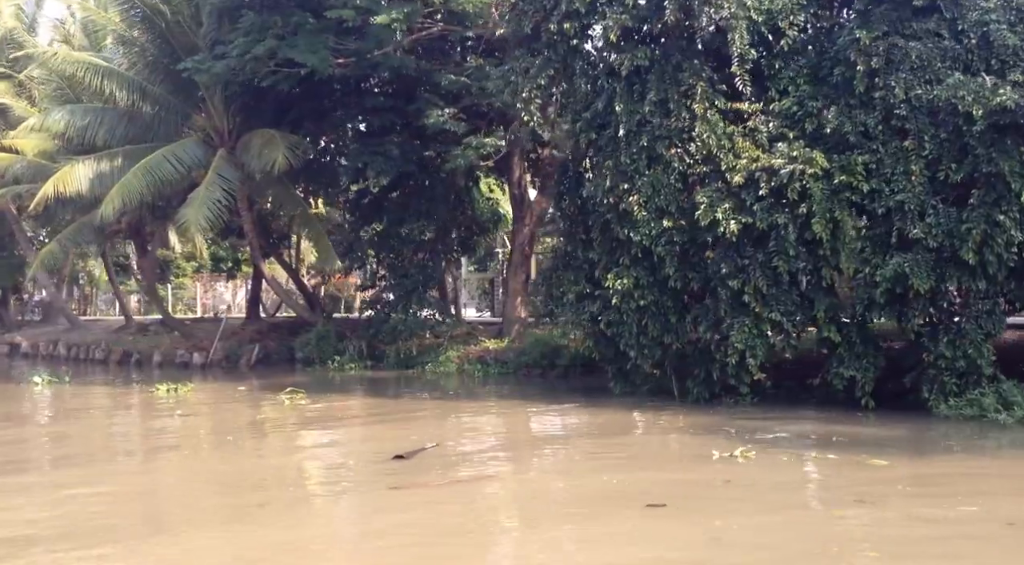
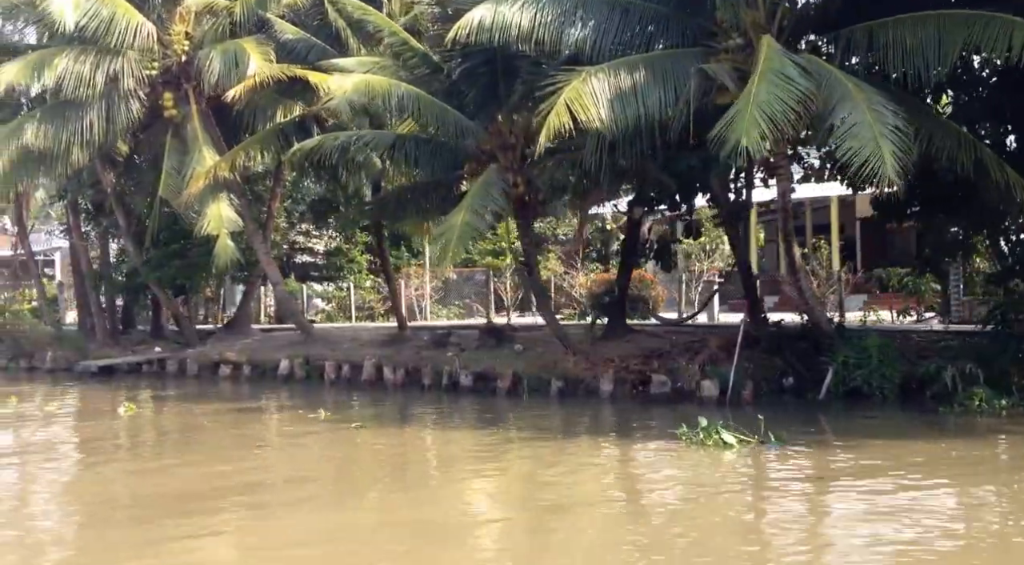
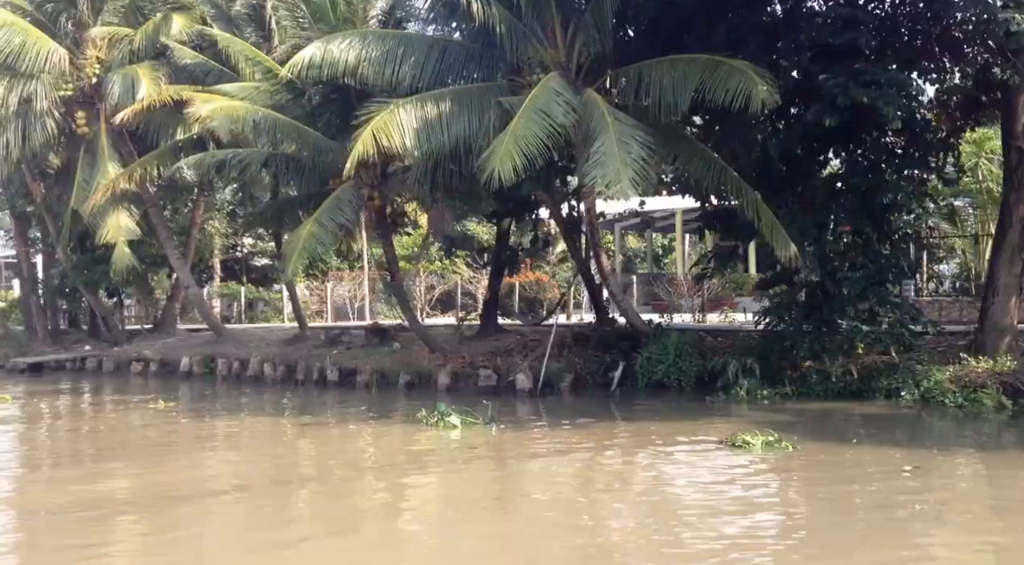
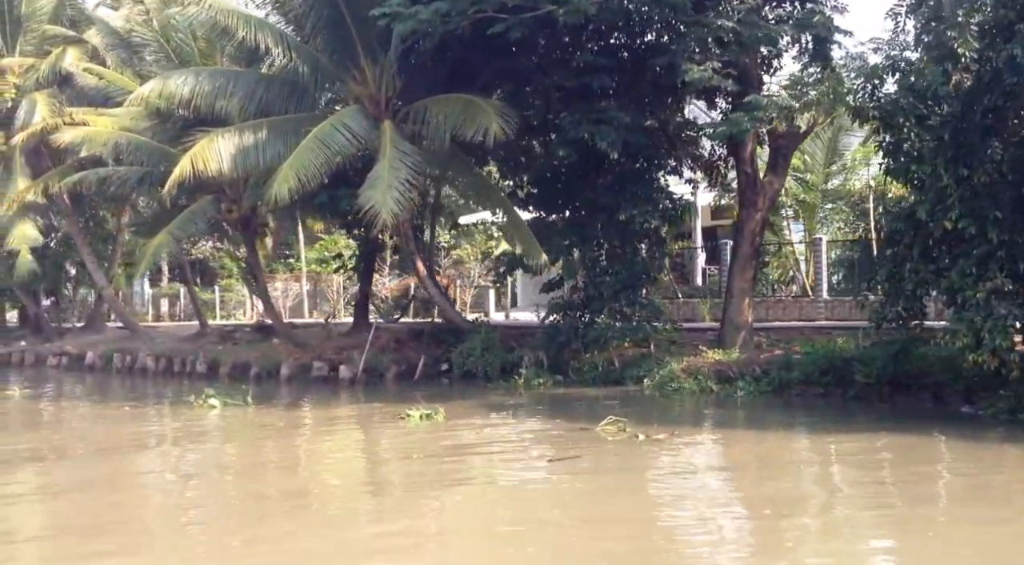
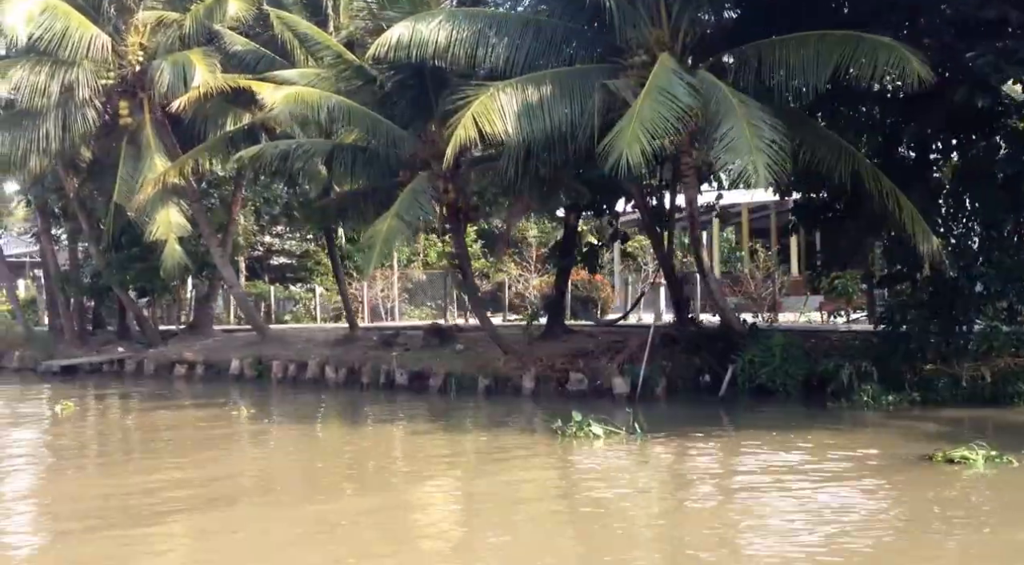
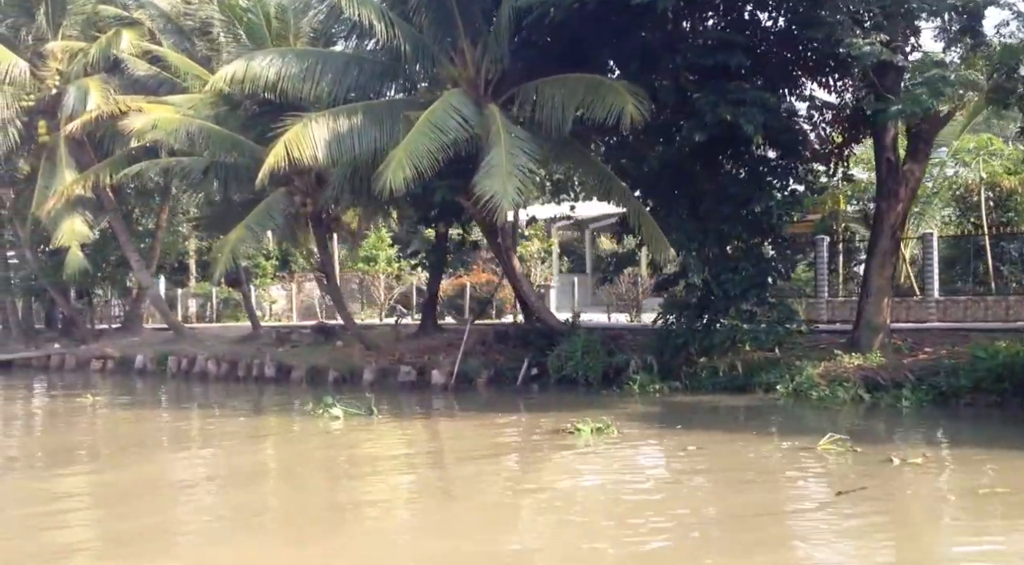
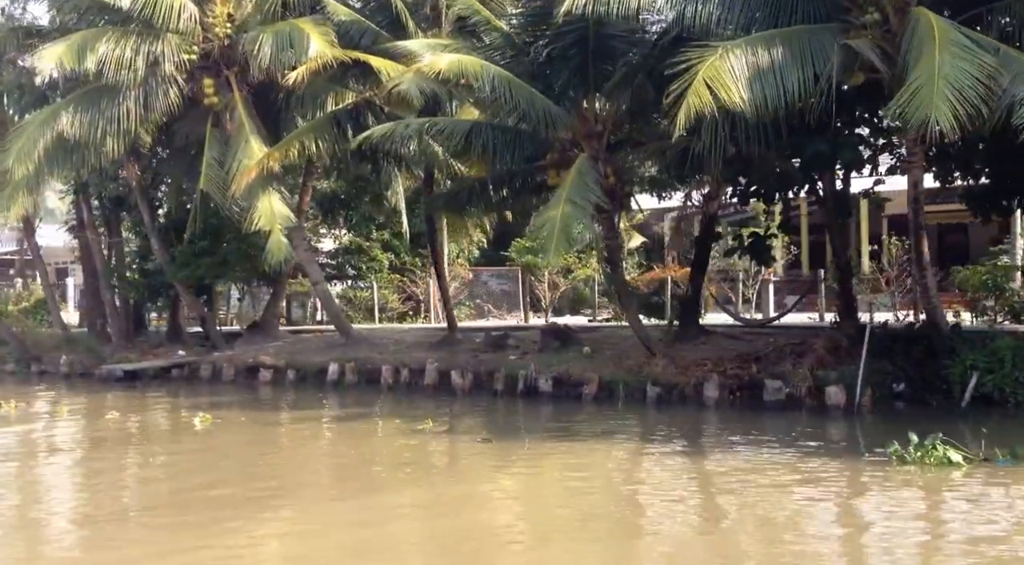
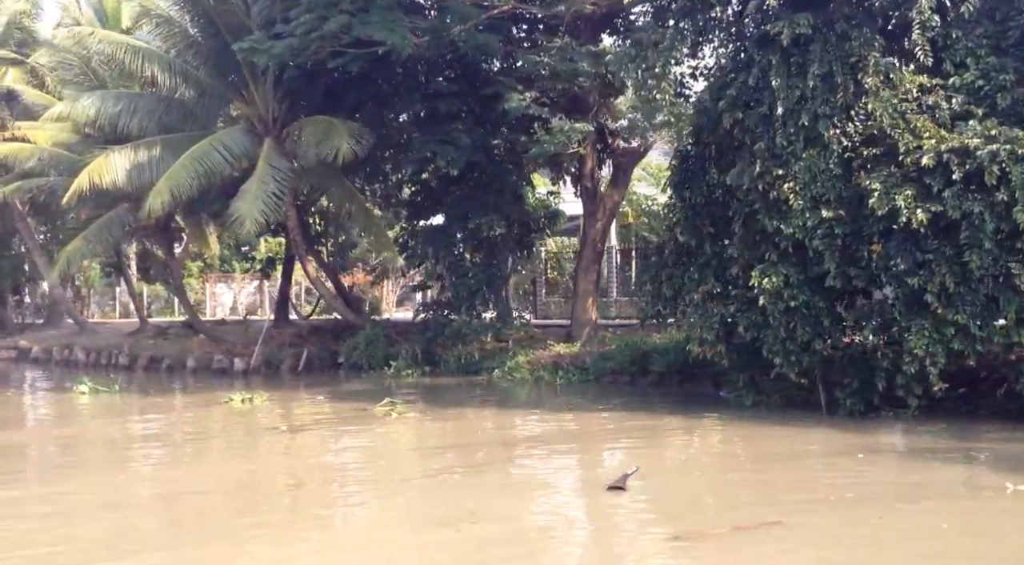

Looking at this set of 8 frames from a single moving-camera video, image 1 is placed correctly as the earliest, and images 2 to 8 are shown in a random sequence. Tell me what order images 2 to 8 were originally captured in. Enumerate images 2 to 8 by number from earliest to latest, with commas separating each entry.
8, 4, 6, 3, 5, 2, 7
